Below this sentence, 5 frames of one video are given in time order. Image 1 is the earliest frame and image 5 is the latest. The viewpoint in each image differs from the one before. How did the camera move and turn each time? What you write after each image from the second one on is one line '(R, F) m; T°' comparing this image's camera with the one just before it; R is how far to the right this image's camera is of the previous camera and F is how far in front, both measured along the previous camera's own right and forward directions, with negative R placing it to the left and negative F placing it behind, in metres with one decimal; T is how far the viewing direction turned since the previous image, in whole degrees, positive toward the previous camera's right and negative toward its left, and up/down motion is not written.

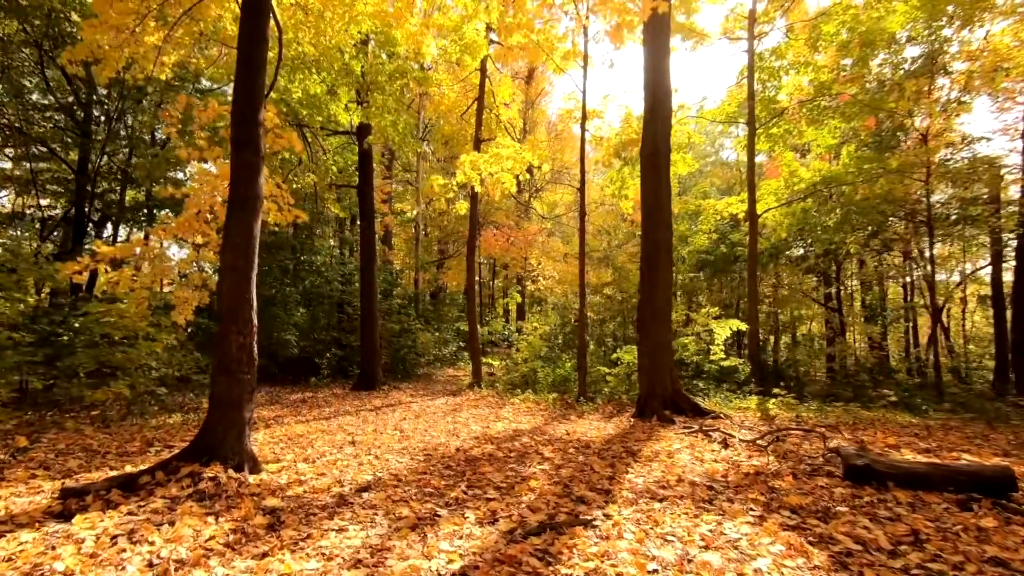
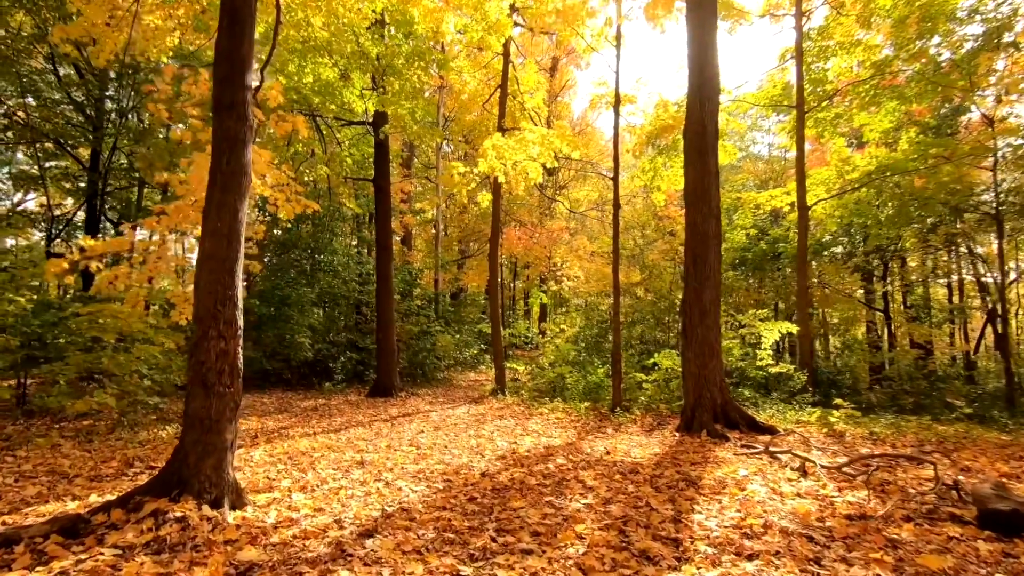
(-0.1, +0.8) m; -2°
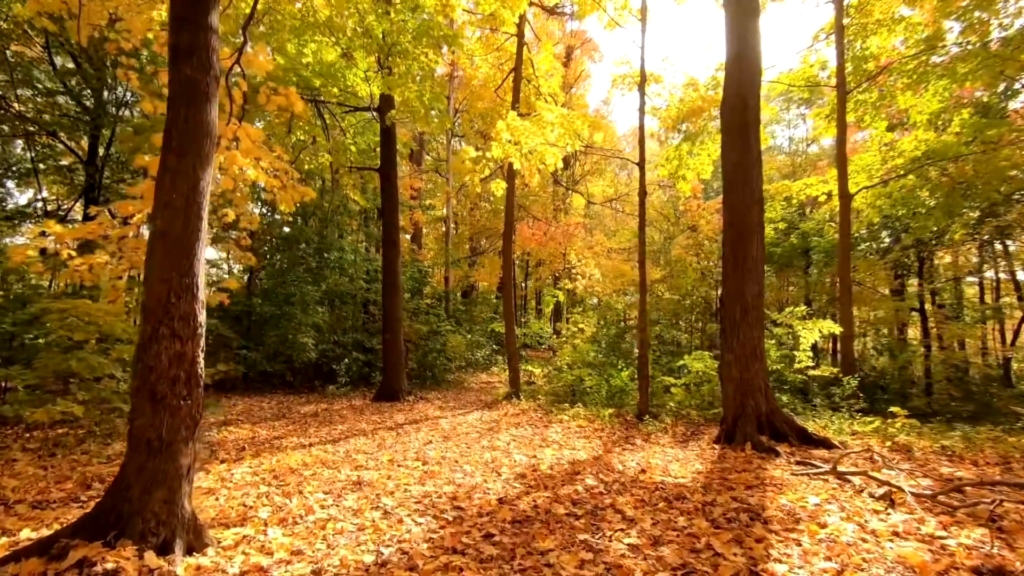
(-0.1, +0.7) m; -1°
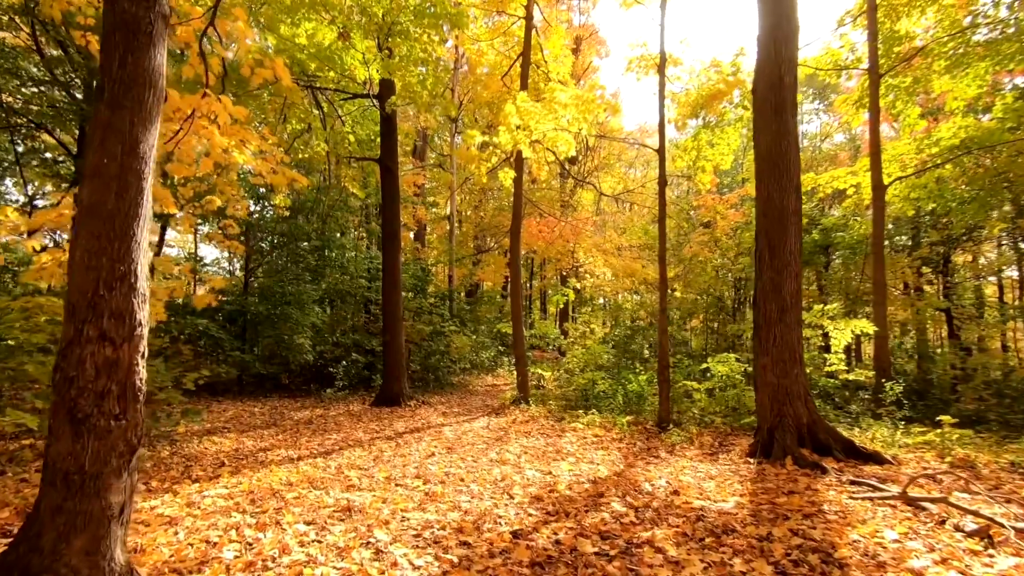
(-0.1, +0.6) m; 0°
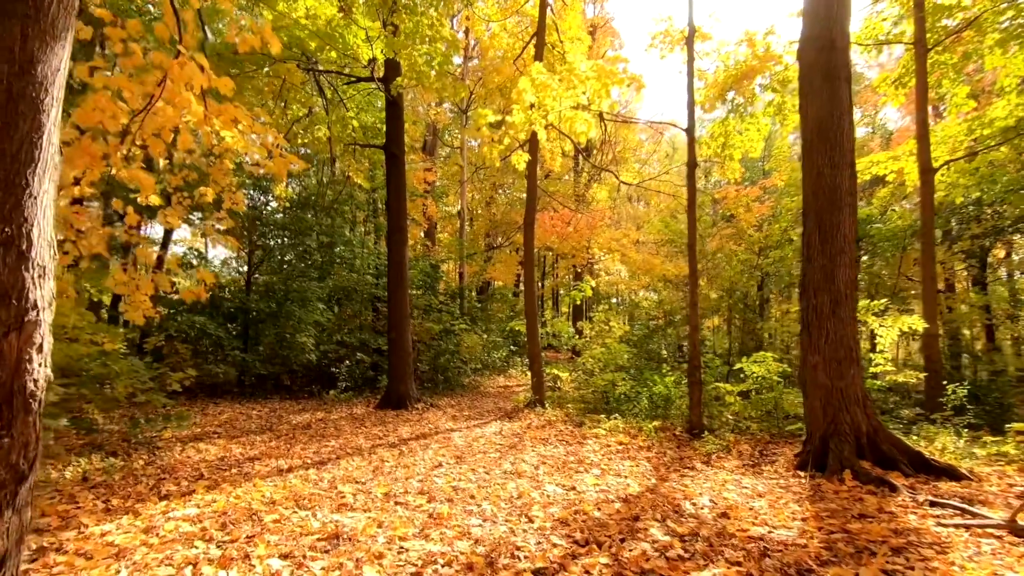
(-0.1, +0.6) m; -1°
